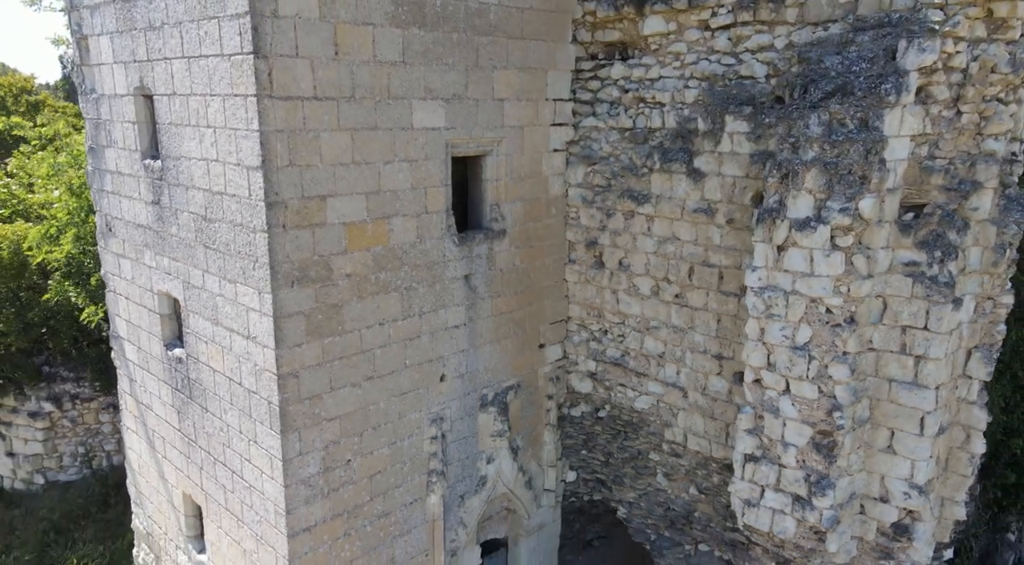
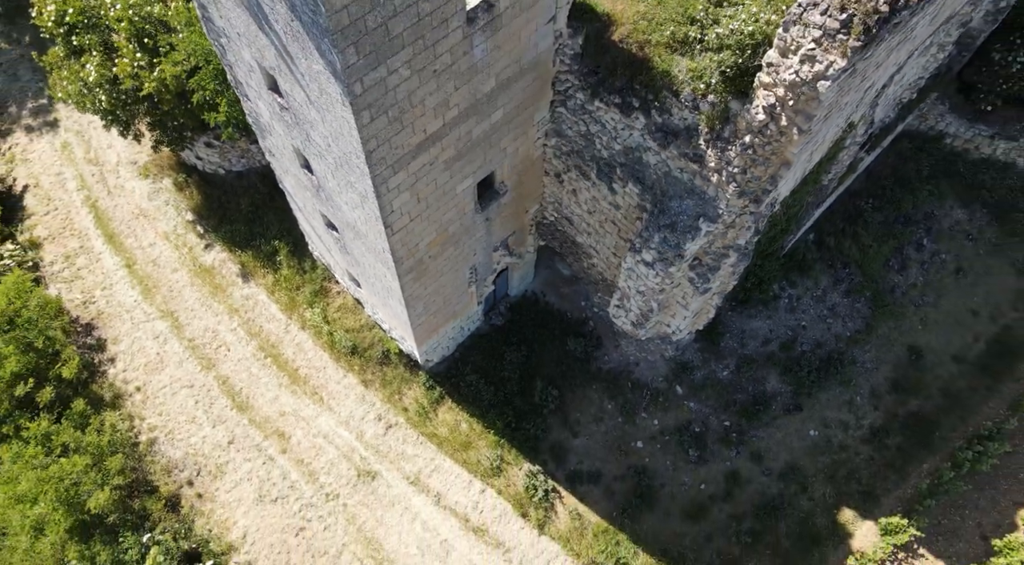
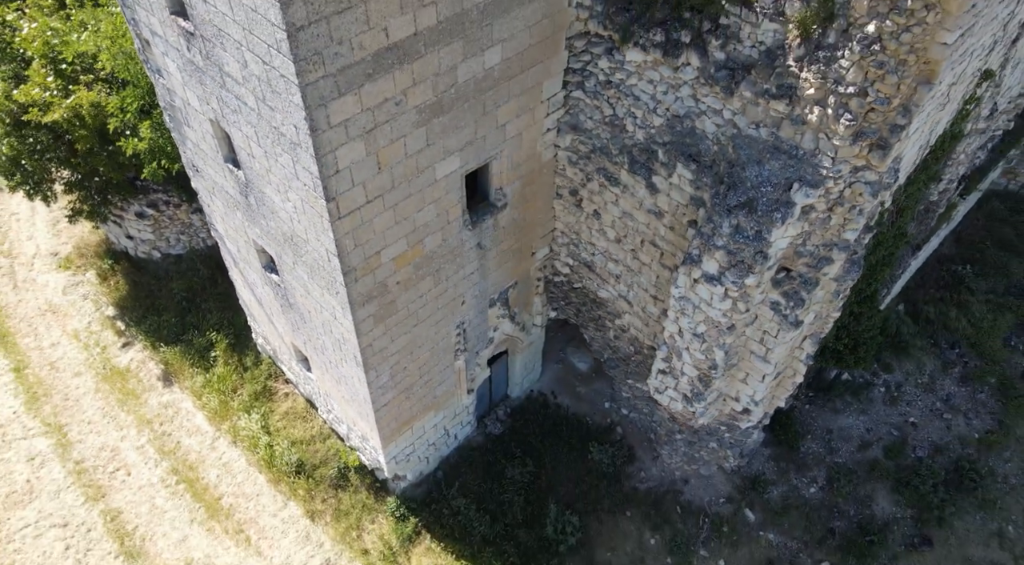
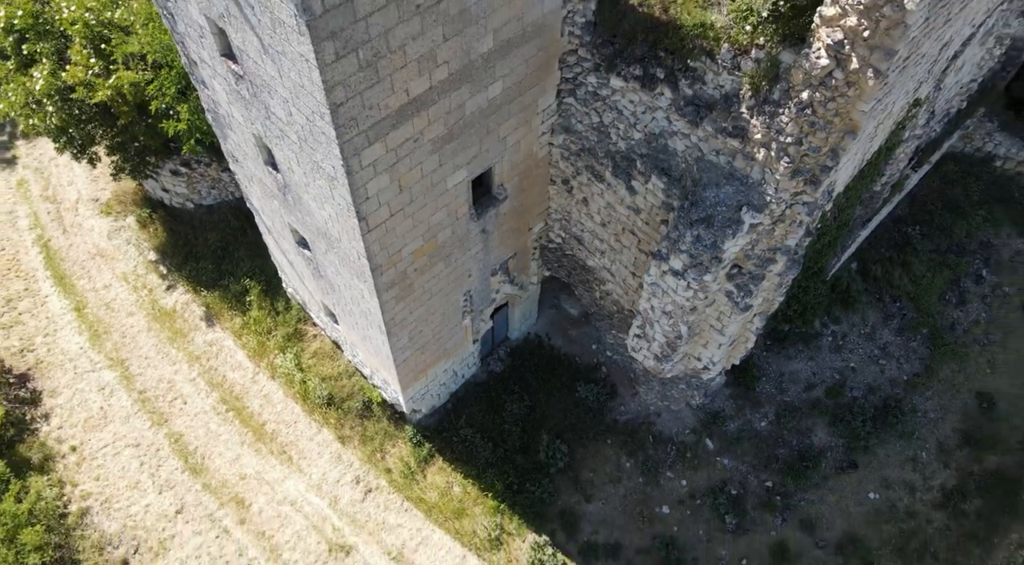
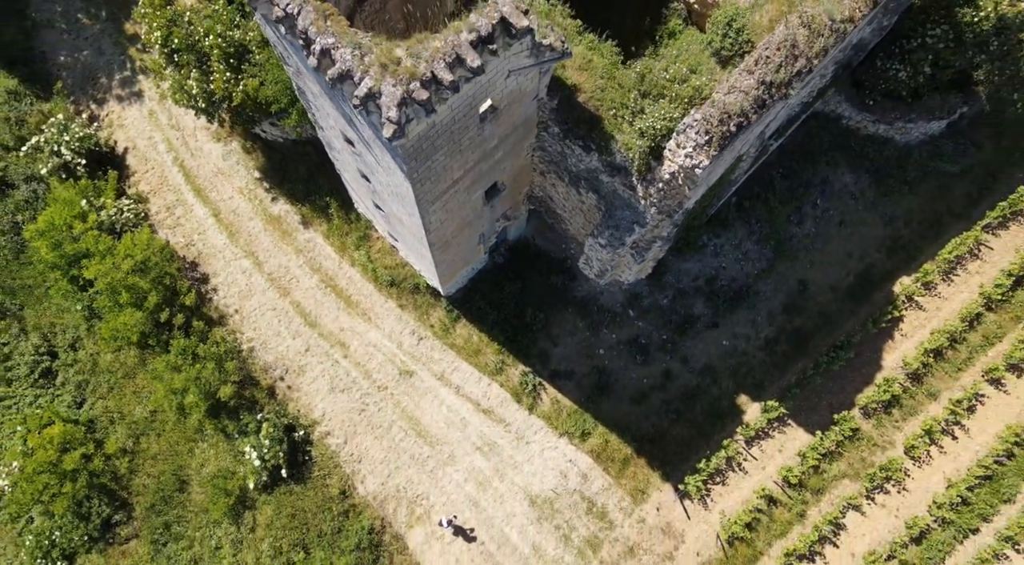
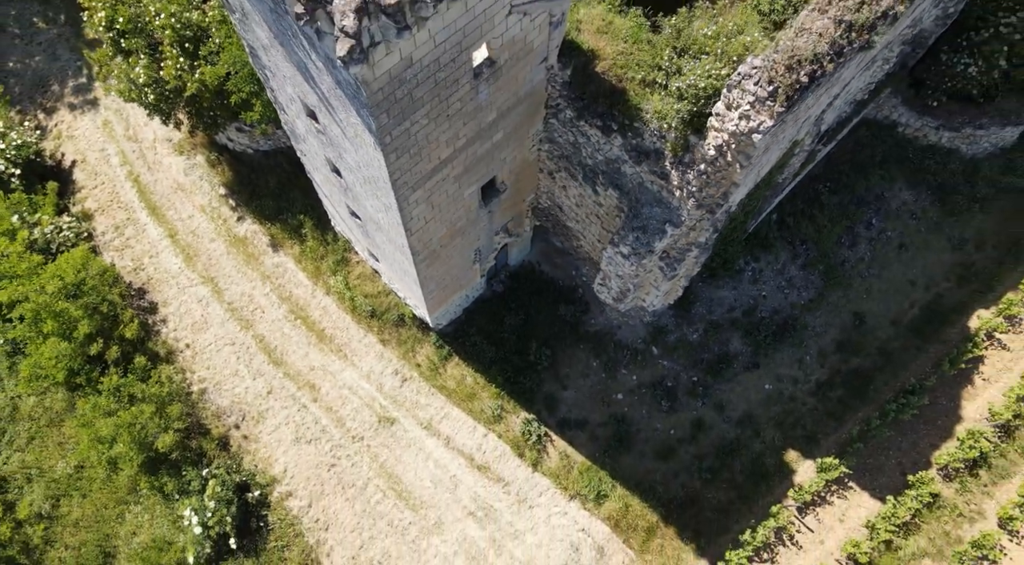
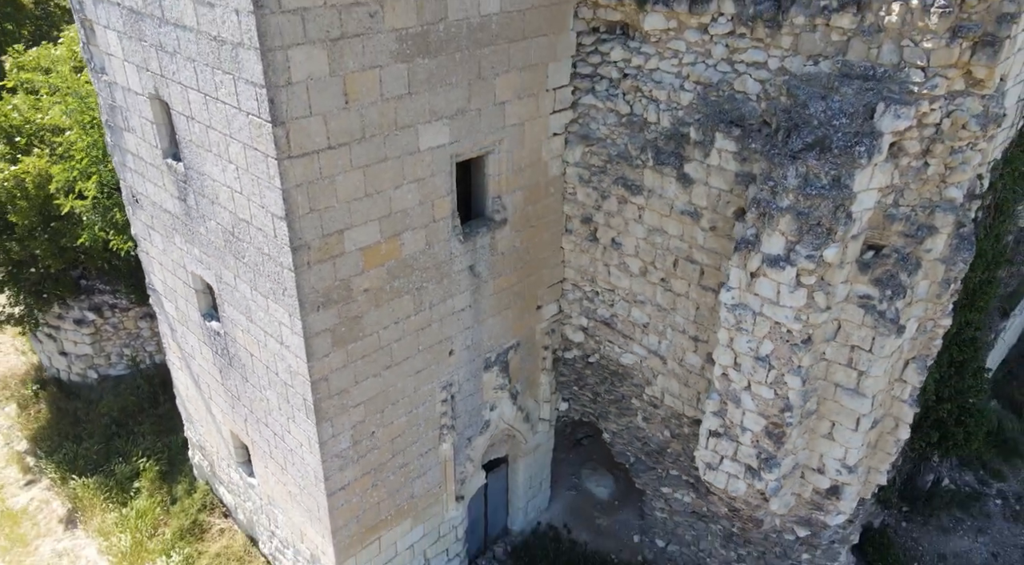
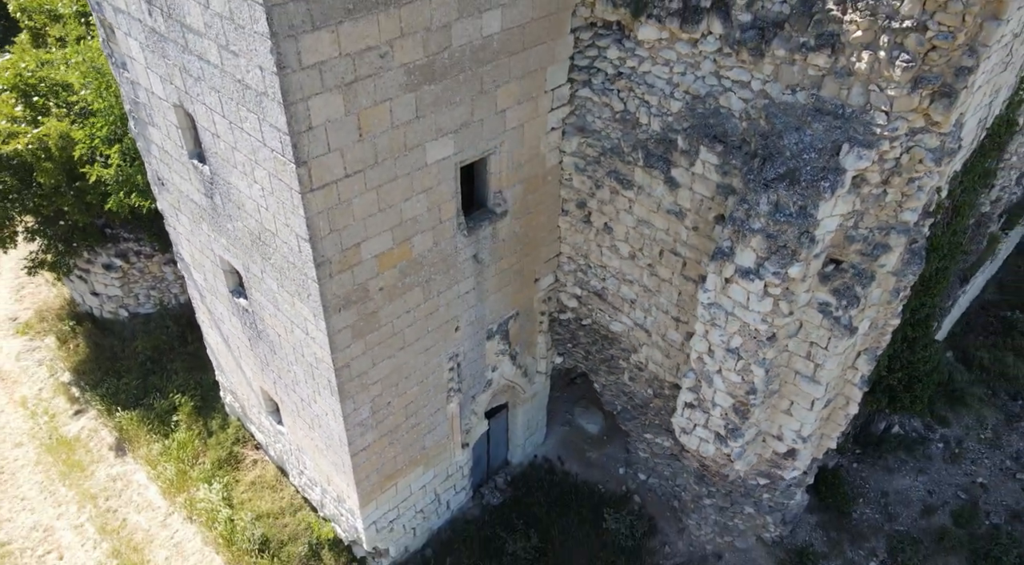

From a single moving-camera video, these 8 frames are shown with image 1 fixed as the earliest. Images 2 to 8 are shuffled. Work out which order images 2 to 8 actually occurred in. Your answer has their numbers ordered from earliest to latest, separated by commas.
7, 8, 3, 4, 2, 6, 5
